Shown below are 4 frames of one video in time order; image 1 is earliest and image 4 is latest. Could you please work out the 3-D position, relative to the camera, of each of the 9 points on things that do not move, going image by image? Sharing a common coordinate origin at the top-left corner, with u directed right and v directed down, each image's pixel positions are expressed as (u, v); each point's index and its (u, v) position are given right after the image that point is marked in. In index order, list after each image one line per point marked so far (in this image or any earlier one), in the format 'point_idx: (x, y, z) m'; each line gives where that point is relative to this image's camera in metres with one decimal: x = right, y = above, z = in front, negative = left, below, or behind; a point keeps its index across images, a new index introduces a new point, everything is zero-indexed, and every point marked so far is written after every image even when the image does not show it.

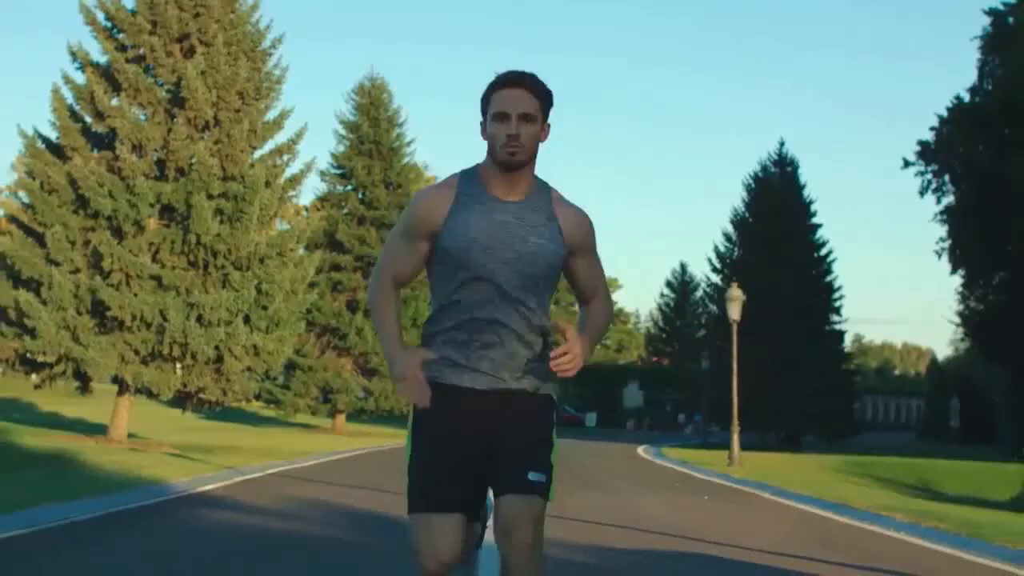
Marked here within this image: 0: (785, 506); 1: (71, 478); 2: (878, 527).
0: (+3.6, -2.9, +18.1) m
1: (-6.0, -2.6, +18.8) m
2: (+4.0, -2.6, +14.8) m
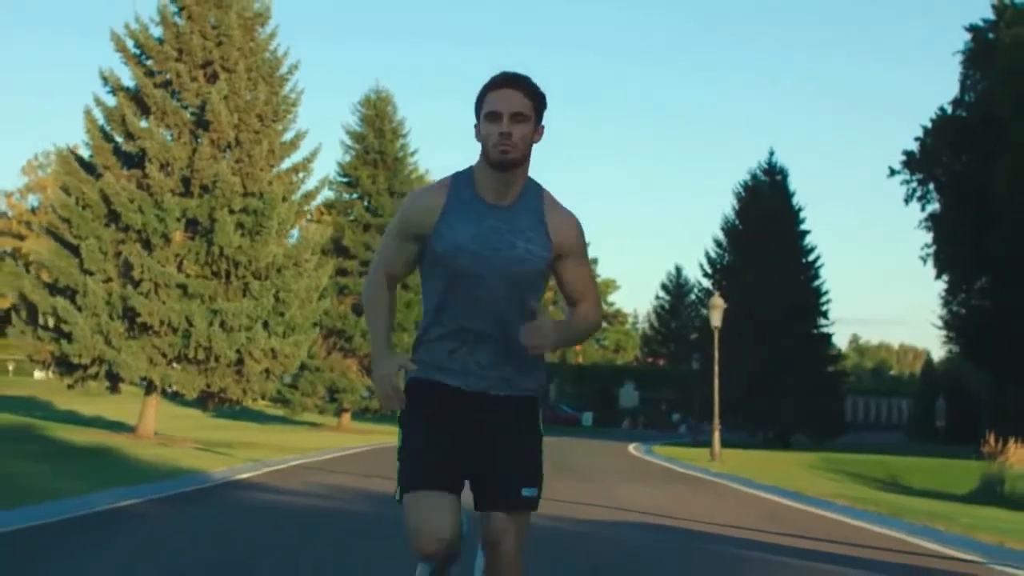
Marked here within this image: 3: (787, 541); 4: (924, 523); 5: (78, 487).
0: (+3.6, -3.1, +20.6) m
1: (-6.0, -2.8, +21.3) m
2: (+3.9, -2.8, +17.3) m
3: (+2.7, -2.5, +13.5) m
4: (+4.5, -2.5, +14.9) m
5: (-5.4, -2.5, +17.2) m
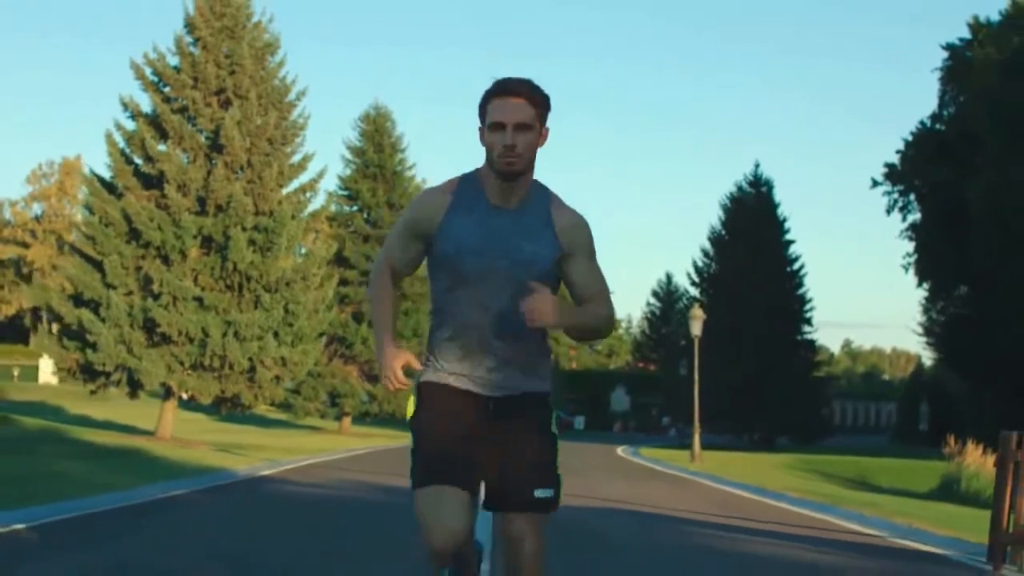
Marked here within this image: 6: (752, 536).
0: (+3.4, -3.3, +23.0) m
1: (-6.2, -3.0, +23.7) m
2: (+3.8, -3.0, +19.7) m
3: (+2.6, -2.7, +15.9) m
4: (+4.3, -2.8, +17.3) m
5: (-5.5, -2.8, +19.6) m
6: (+2.5, -2.5, +13.9) m
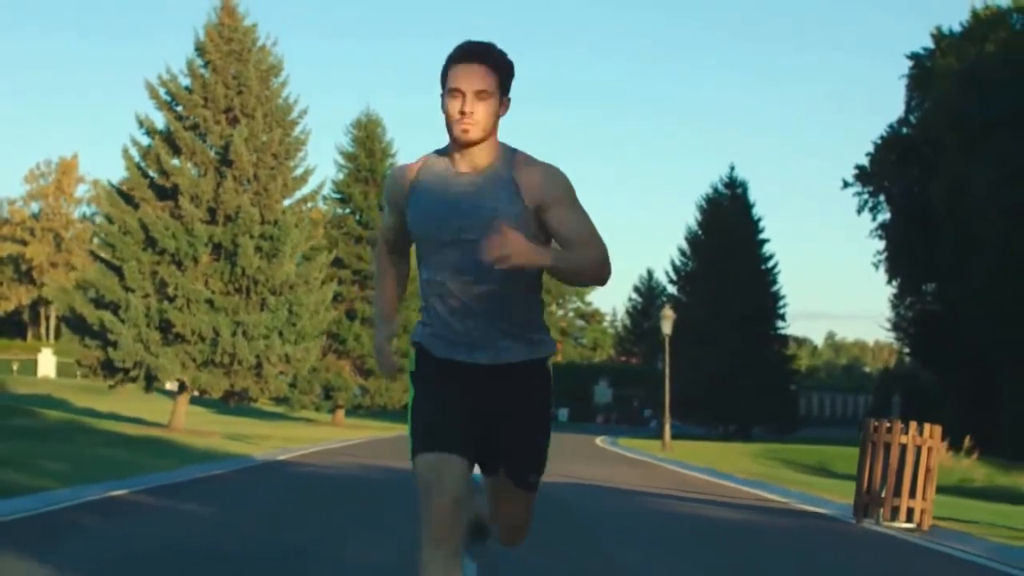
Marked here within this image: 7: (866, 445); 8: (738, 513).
0: (+3.2, -3.5, +26.2) m
1: (-6.4, -3.2, +26.8) m
2: (+3.6, -3.2, +22.9) m
3: (+2.4, -2.9, +19.1) m
4: (+4.1, -3.0, +20.5) m
5: (-5.8, -2.9, +22.7) m
6: (+2.3, -2.7, +17.1) m
7: (+3.8, -1.6, +14.5) m
8: (+2.5, -2.6, +15.8) m
